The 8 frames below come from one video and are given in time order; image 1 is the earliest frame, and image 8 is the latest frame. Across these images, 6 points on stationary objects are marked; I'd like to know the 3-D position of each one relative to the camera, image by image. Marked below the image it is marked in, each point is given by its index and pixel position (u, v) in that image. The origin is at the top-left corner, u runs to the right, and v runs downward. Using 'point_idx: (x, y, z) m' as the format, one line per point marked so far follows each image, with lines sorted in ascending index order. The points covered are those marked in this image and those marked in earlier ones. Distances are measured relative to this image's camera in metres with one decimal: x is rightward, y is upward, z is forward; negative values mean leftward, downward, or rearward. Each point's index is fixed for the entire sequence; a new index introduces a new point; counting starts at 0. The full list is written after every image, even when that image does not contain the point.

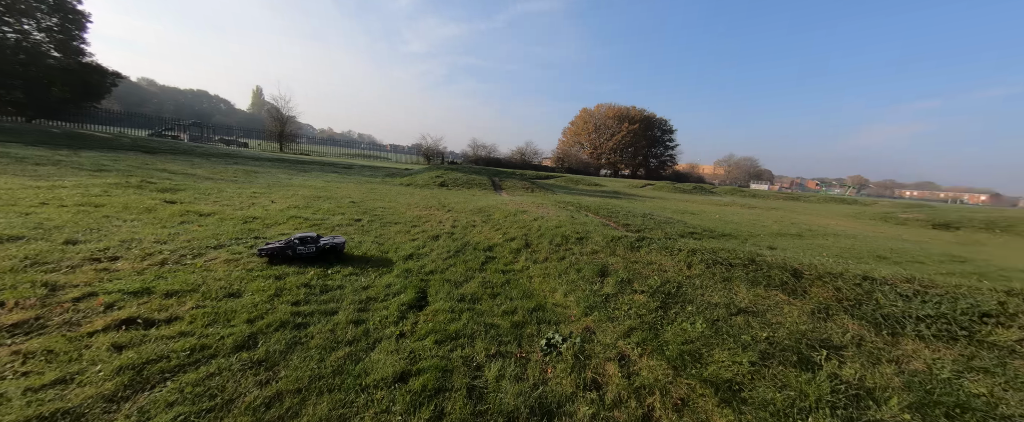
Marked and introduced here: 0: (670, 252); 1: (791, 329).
0: (+2.4, -0.6, +5.3) m
1: (+2.7, -1.1, +3.3) m
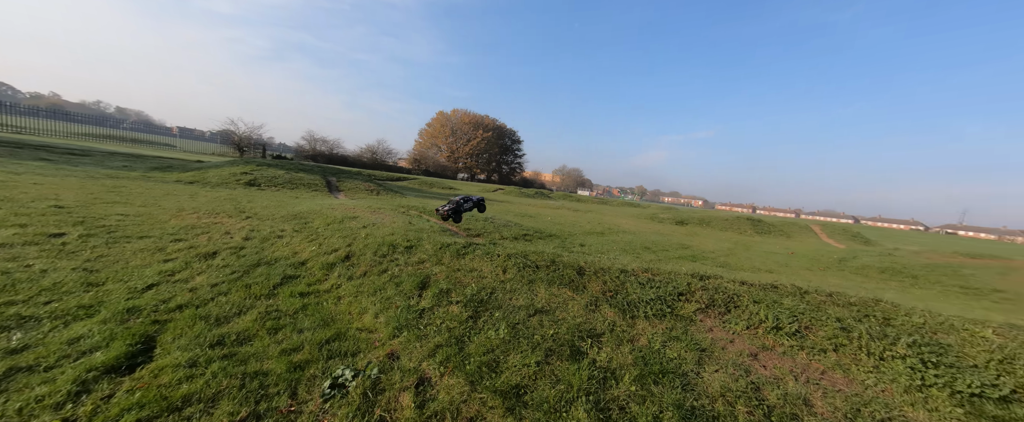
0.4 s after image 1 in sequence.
0: (-0.4, -0.8, +5.5) m
1: (+0.7, -1.3, +3.8) m
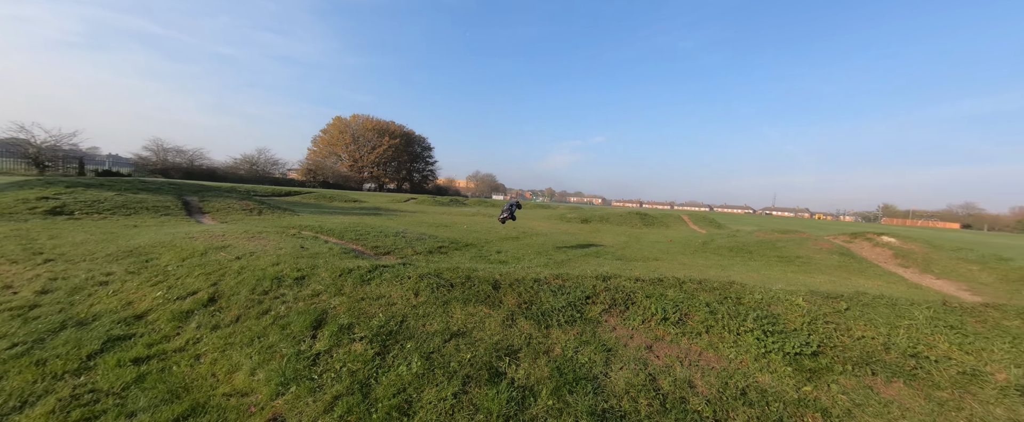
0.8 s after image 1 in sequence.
0: (-1.7, -1.0, +5.1) m
1: (-0.3, -1.5, +3.7) m
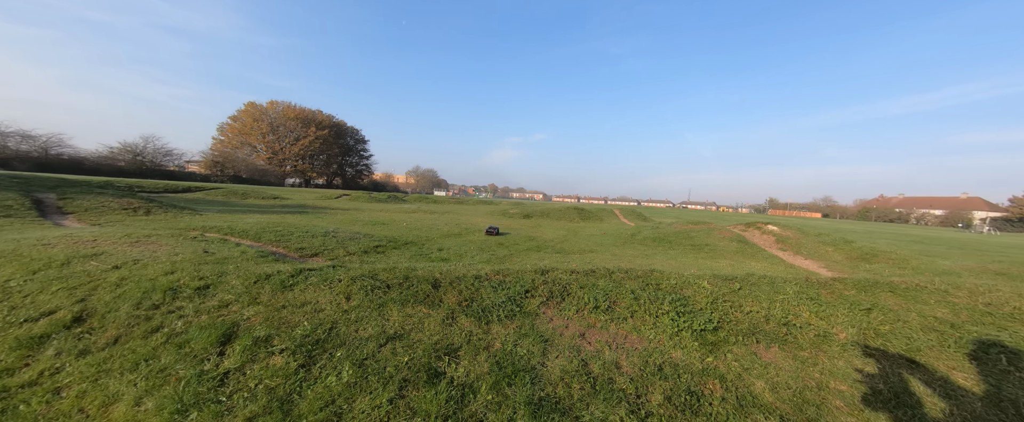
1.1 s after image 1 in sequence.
0: (-2.6, -1.0, +4.8) m
1: (-0.9, -1.5, +3.7) m
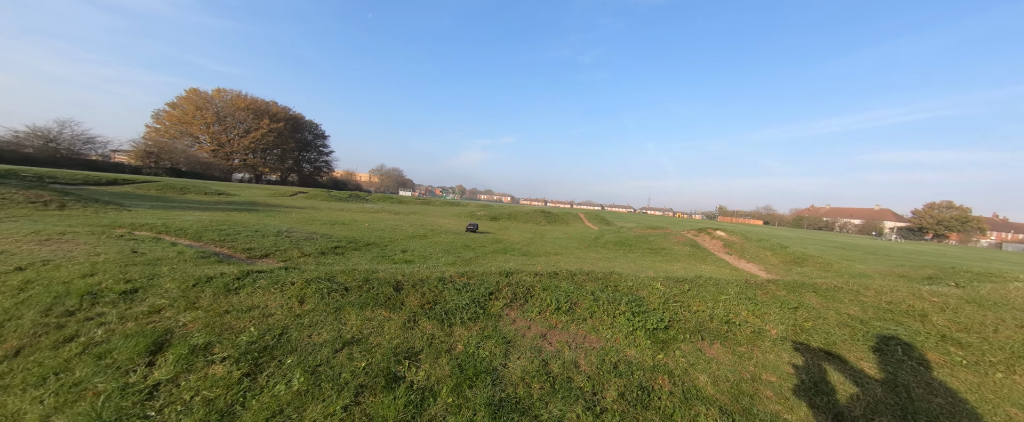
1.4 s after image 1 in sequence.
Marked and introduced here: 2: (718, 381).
0: (-3.1, -1.0, +4.5) m
1: (-1.3, -1.5, +3.6) m
2: (+2.1, -1.7, +3.5) m
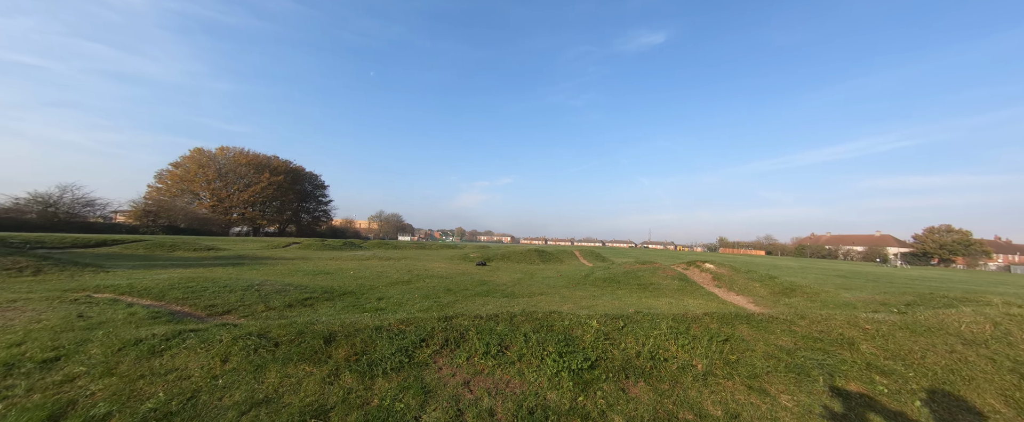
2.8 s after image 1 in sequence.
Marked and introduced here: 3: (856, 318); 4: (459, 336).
0: (-4.0, -1.8, +4.5) m
1: (-2.3, -2.1, +3.6) m
2: (+1.2, -2.1, +3.4) m
3: (+5.6, -1.7, +5.5) m
4: (-0.8, -1.8, +4.8) m
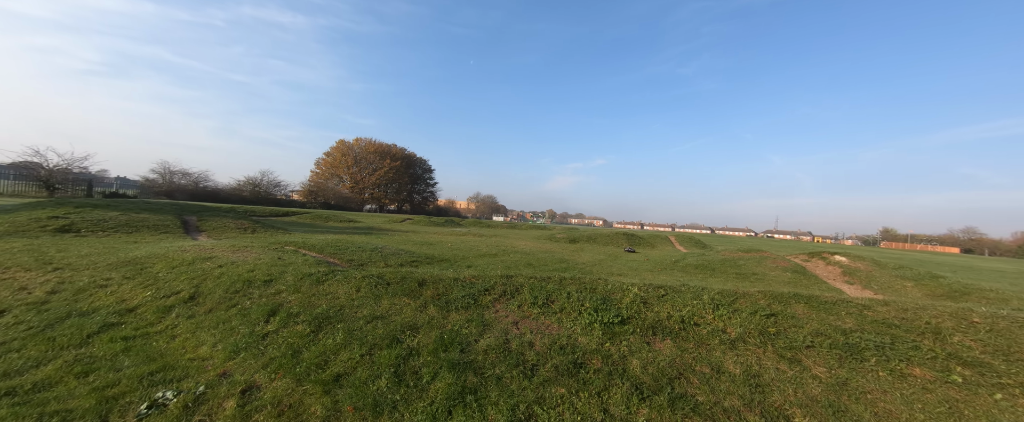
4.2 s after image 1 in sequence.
0: (-3.1, -1.3, +6.4) m
1: (-1.7, -1.6, +5.0) m
2: (+1.6, -1.8, +3.9) m
3: (+6.4, -1.4, +4.7) m
4: (+0.1, -1.4, +5.8) m
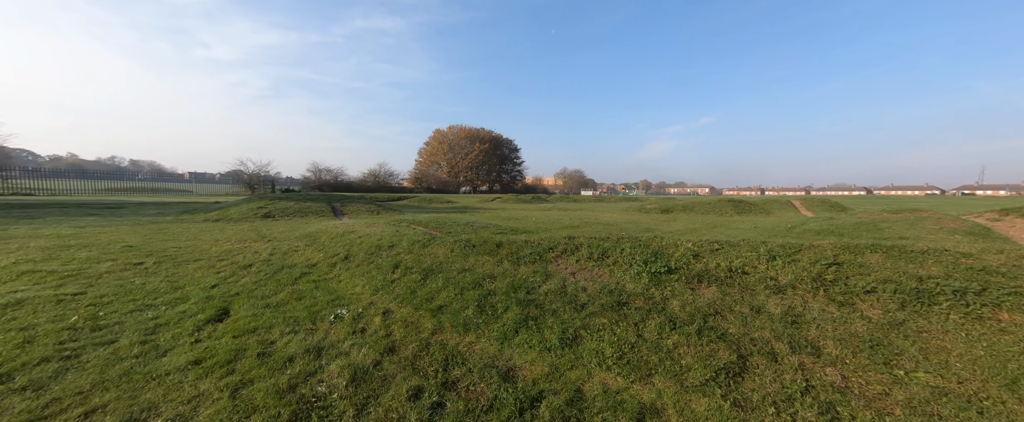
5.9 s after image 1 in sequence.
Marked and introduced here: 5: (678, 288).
0: (-1.6, -0.8, +8.1) m
1: (-0.6, -1.1, +6.4) m
2: (+2.3, -1.2, +4.4) m
3: (+7.2, -0.5, +3.8) m
4: (+1.4, -0.7, +6.6) m
5: (+2.4, -1.1, +4.7) m
